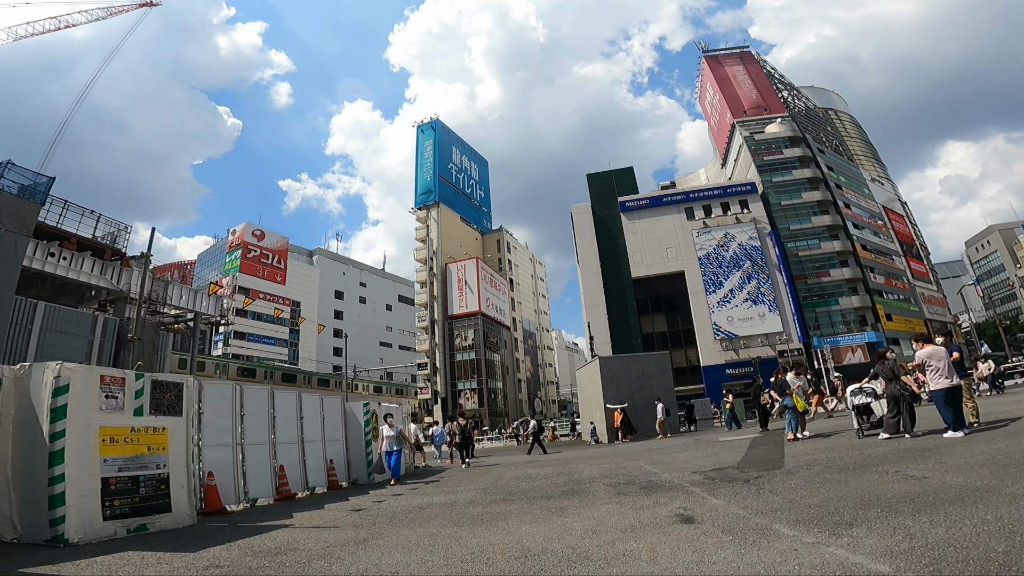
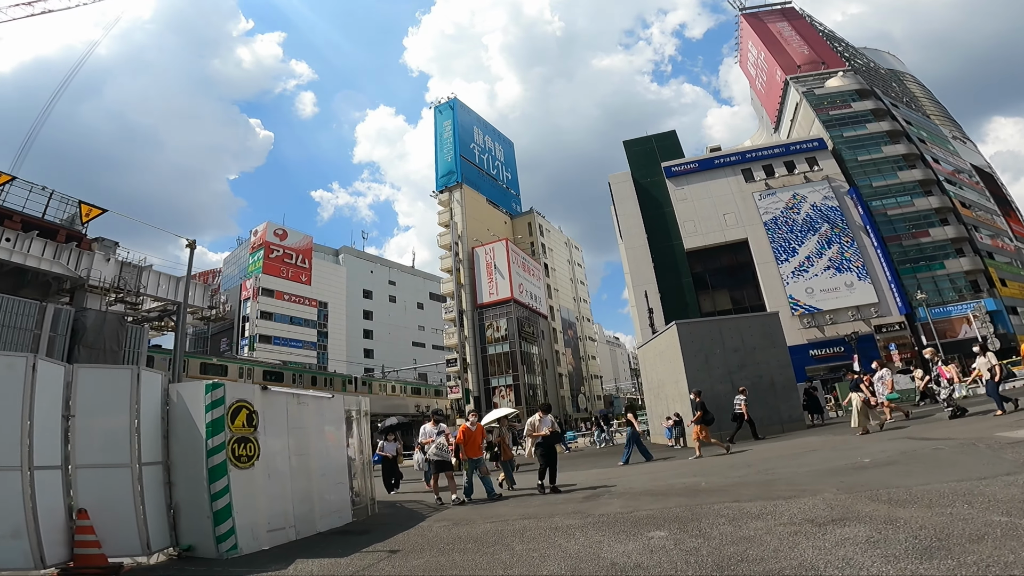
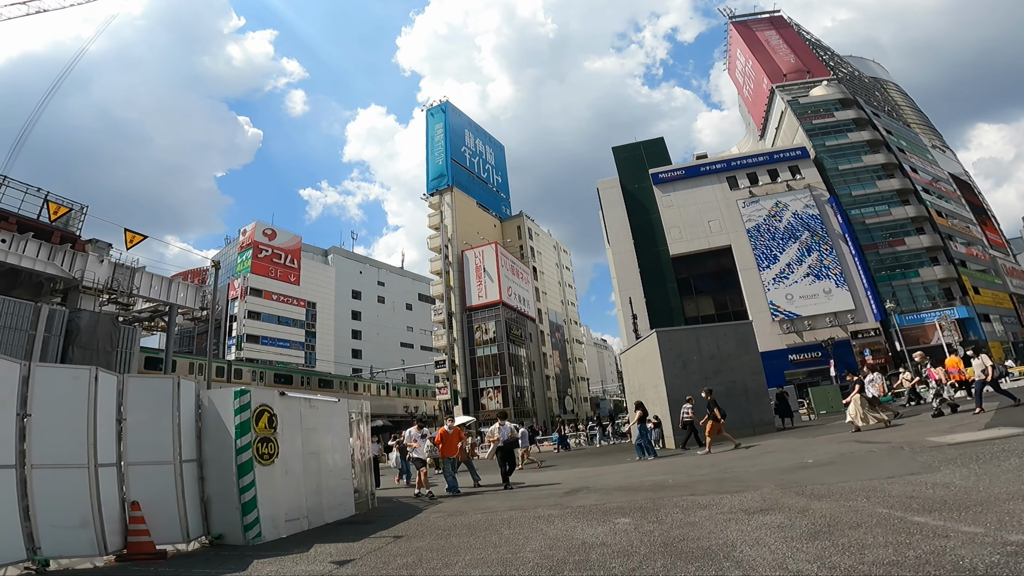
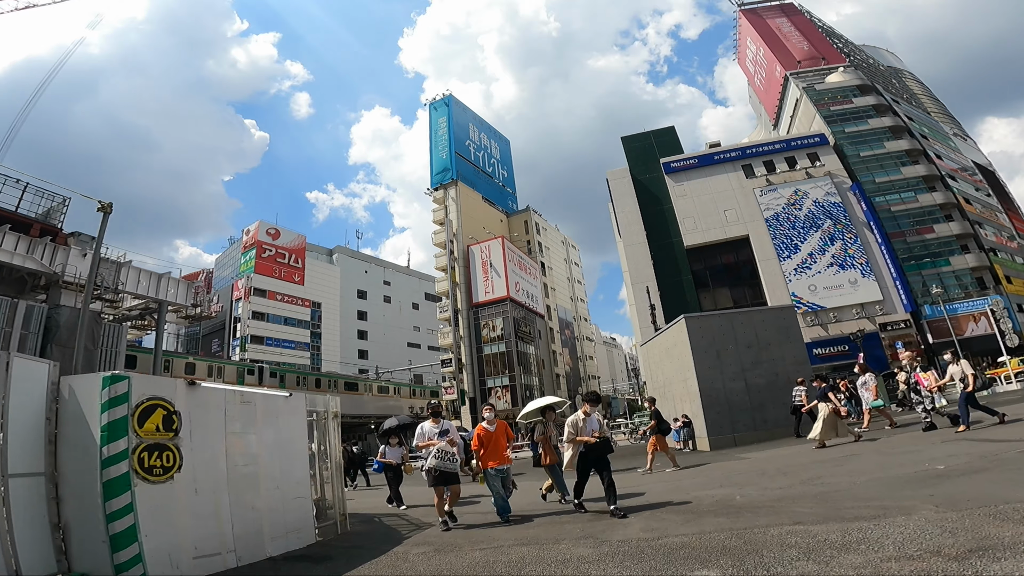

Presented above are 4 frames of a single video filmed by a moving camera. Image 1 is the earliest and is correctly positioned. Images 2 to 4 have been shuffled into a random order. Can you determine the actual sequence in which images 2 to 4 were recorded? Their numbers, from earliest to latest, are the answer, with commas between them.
3, 2, 4
